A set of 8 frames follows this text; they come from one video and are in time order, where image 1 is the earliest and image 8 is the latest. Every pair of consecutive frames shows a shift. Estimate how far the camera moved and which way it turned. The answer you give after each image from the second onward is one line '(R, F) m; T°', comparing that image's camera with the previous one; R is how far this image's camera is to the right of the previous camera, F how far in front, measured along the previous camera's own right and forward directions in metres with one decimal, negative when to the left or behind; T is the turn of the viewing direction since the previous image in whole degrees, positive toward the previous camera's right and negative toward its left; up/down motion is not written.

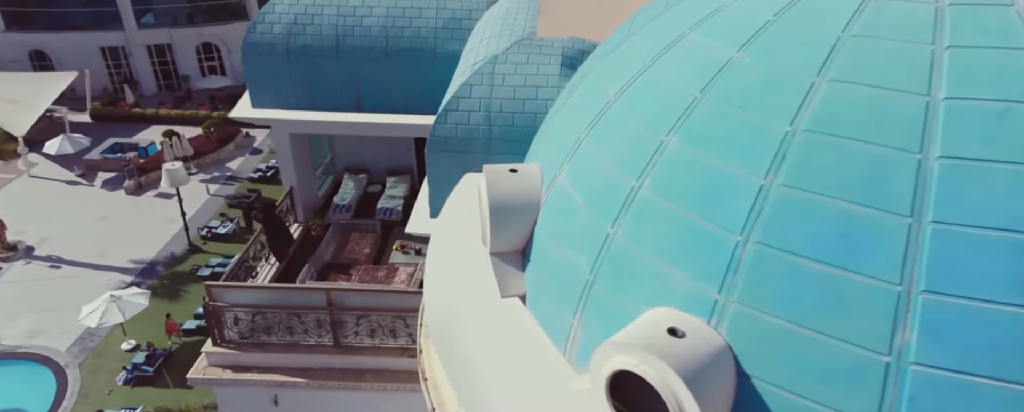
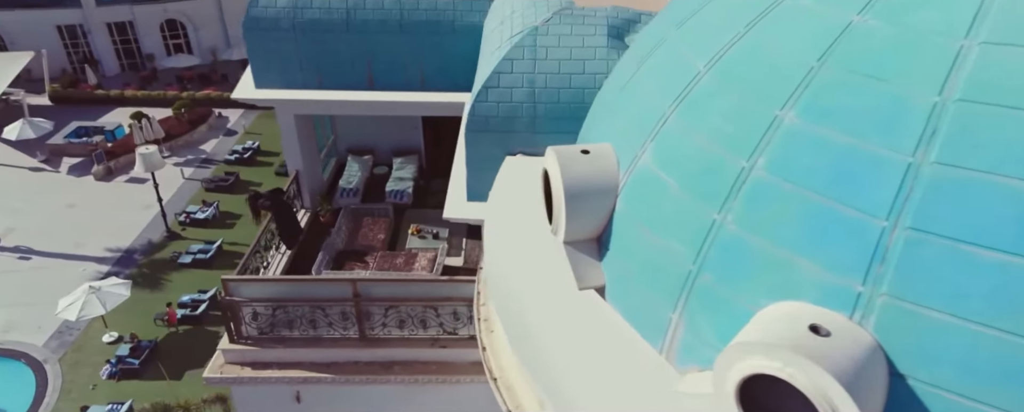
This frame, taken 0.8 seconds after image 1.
(-1.1, +0.7) m; +3°
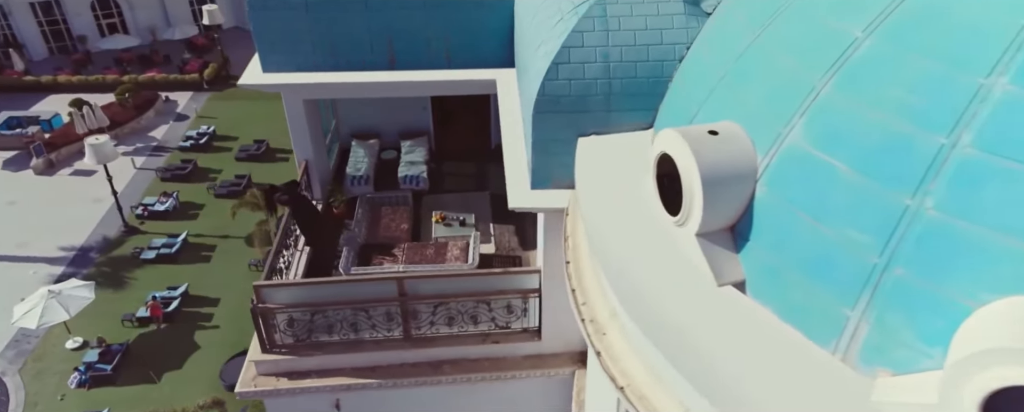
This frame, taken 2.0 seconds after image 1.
(-1.7, +0.9) m; +5°
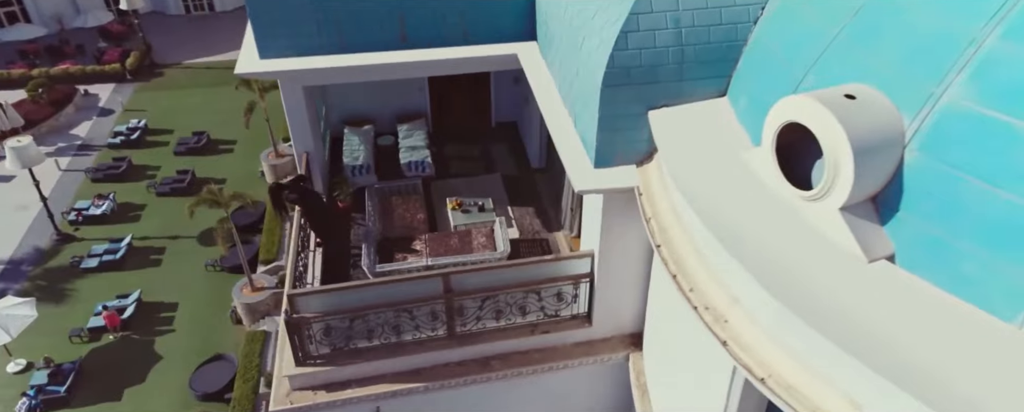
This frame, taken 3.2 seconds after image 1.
(-1.8, +0.8) m; +6°
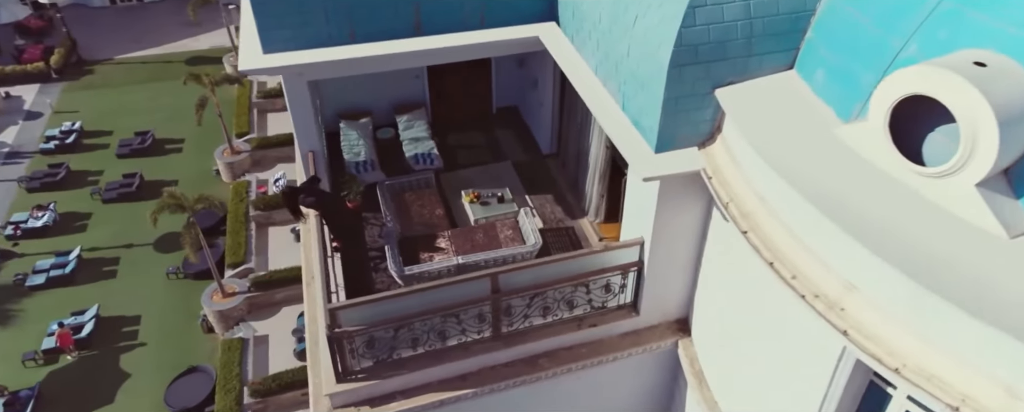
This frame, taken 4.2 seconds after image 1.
(-1.5, +0.6) m; +5°
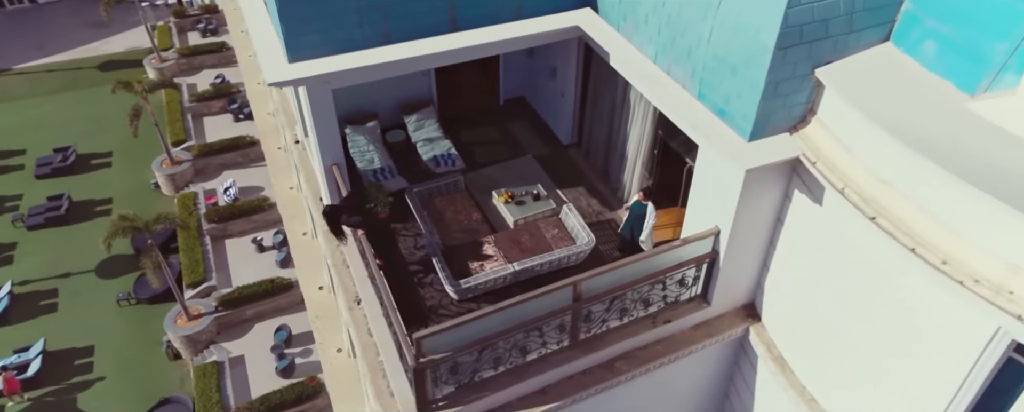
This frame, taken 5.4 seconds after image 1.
(-2.1, +0.7) m; +7°
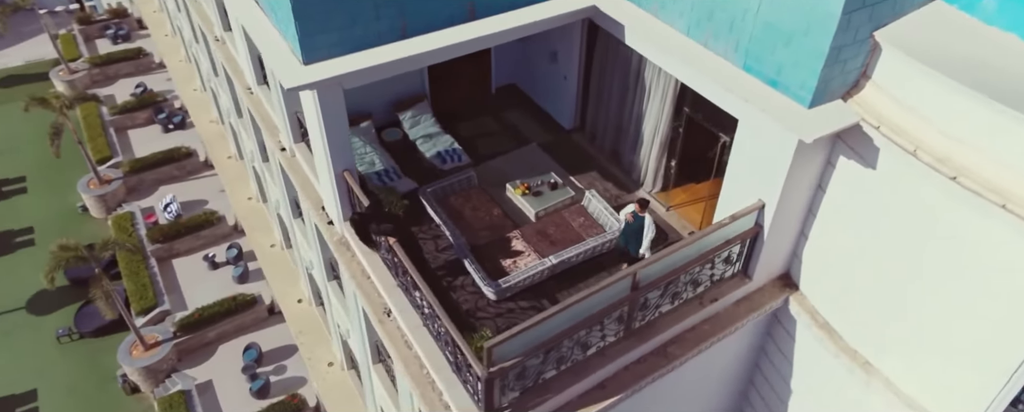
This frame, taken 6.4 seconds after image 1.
(-1.7, +0.5) m; +7°
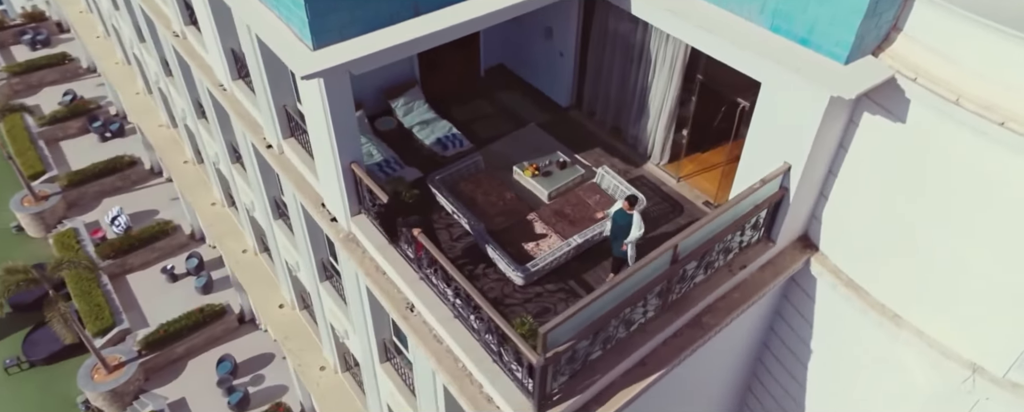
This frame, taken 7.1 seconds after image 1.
(-1.2, +0.4) m; +5°
